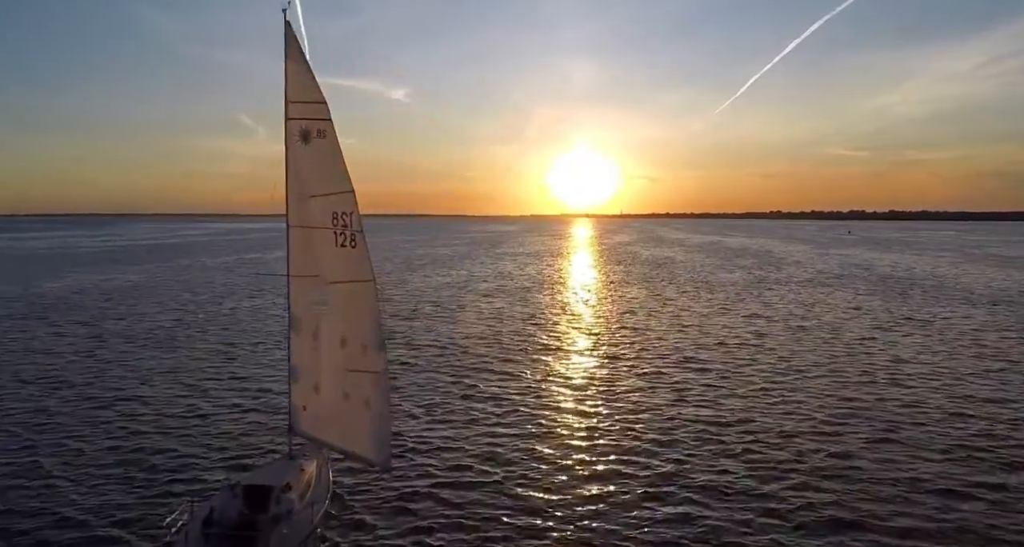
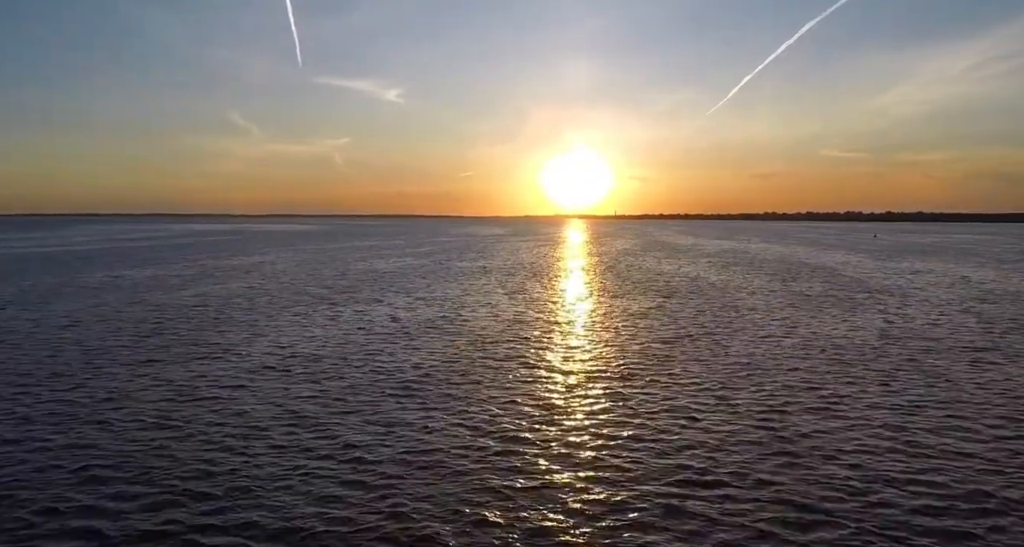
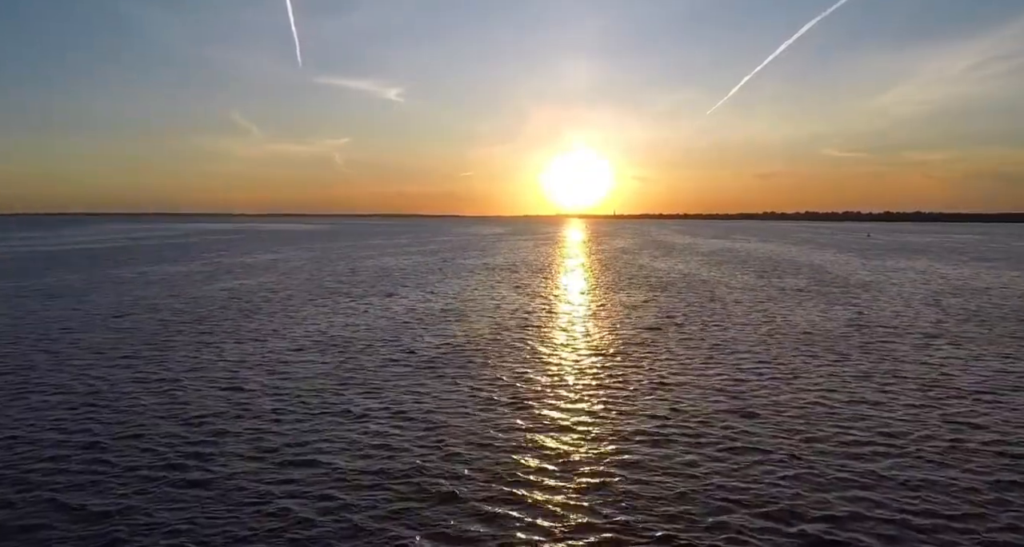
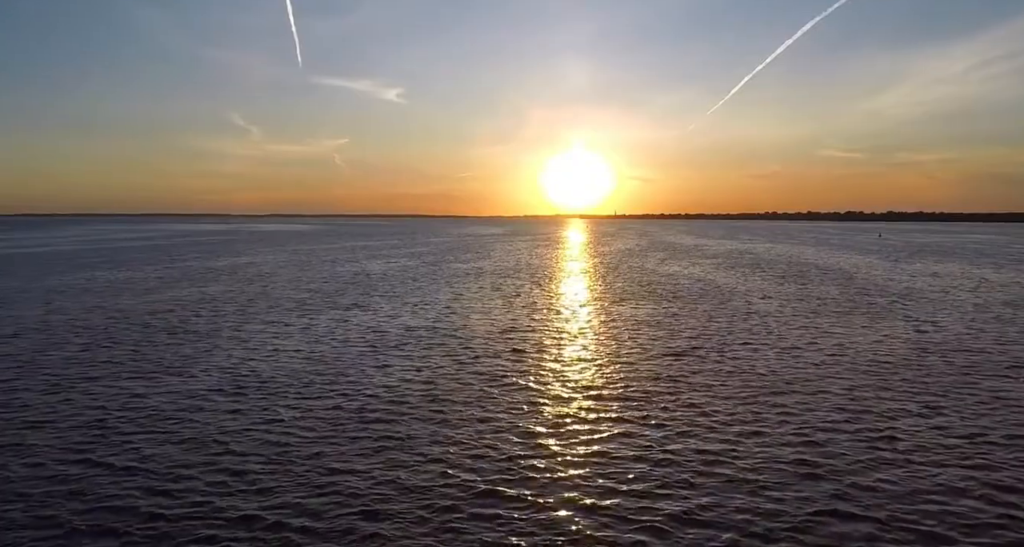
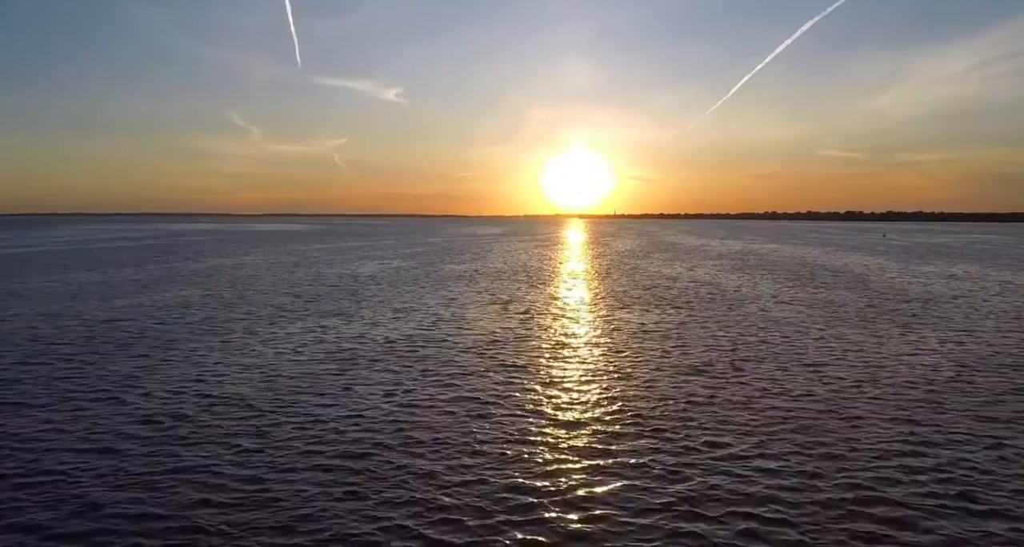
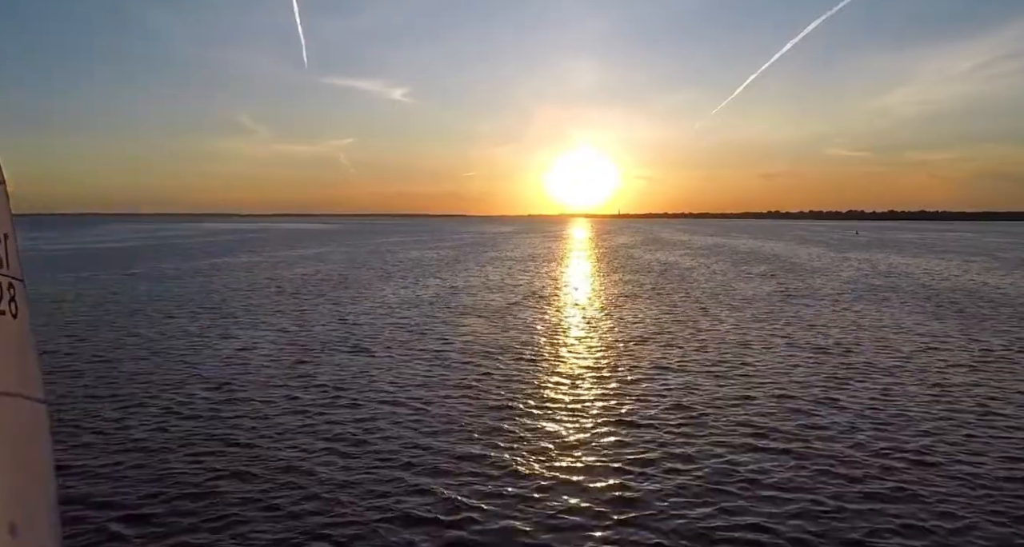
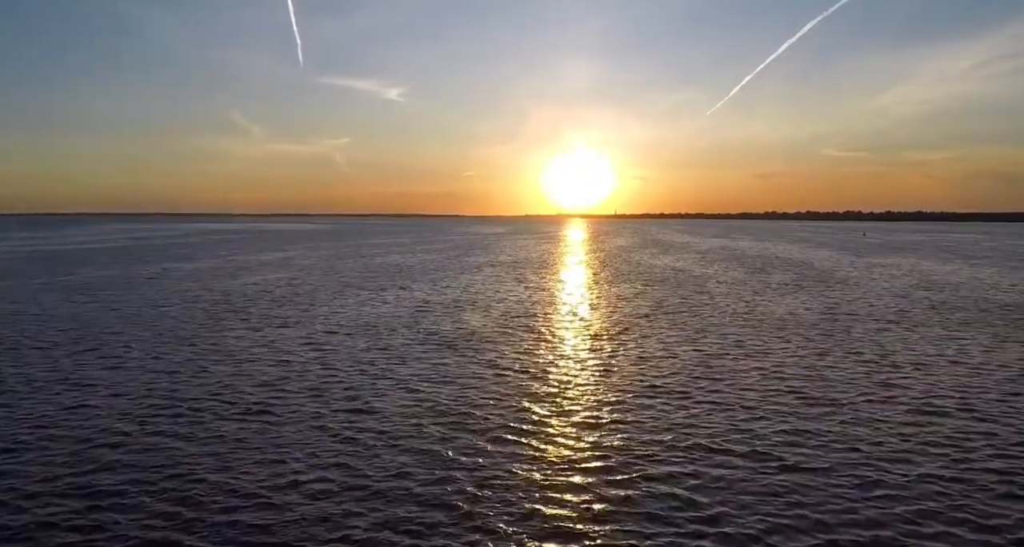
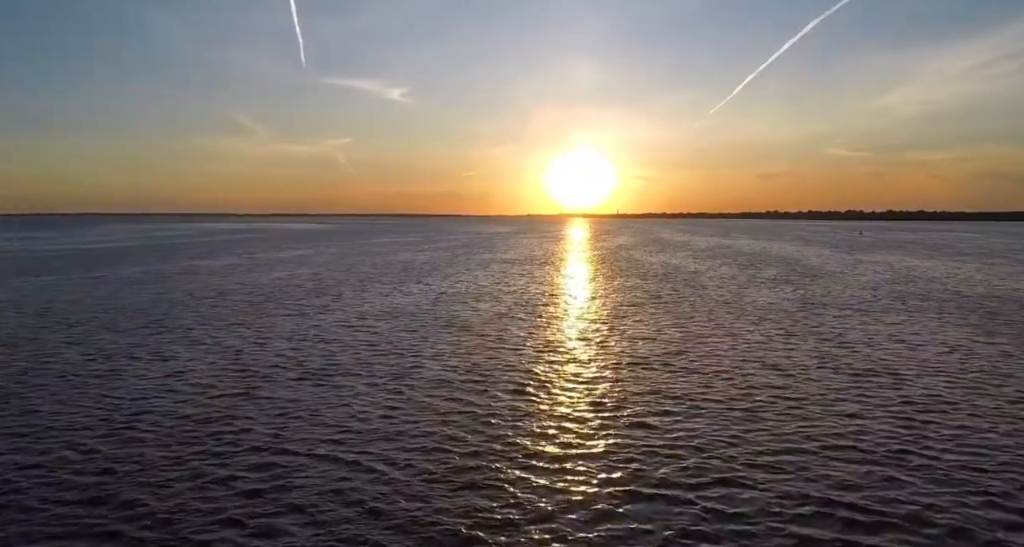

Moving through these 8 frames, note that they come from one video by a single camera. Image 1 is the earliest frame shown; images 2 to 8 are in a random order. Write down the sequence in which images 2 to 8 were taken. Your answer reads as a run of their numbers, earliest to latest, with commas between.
6, 8, 7, 3, 2, 4, 5
